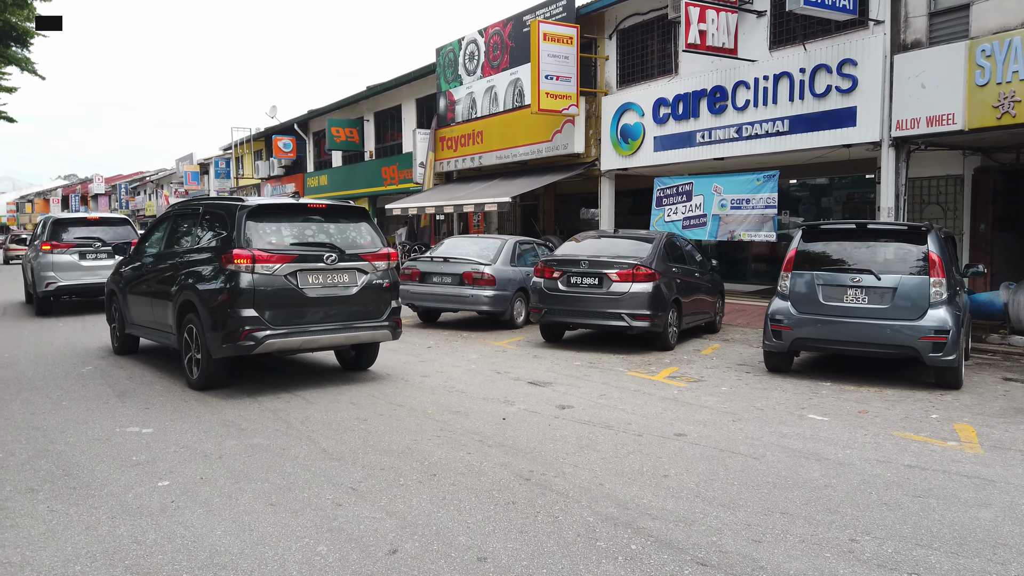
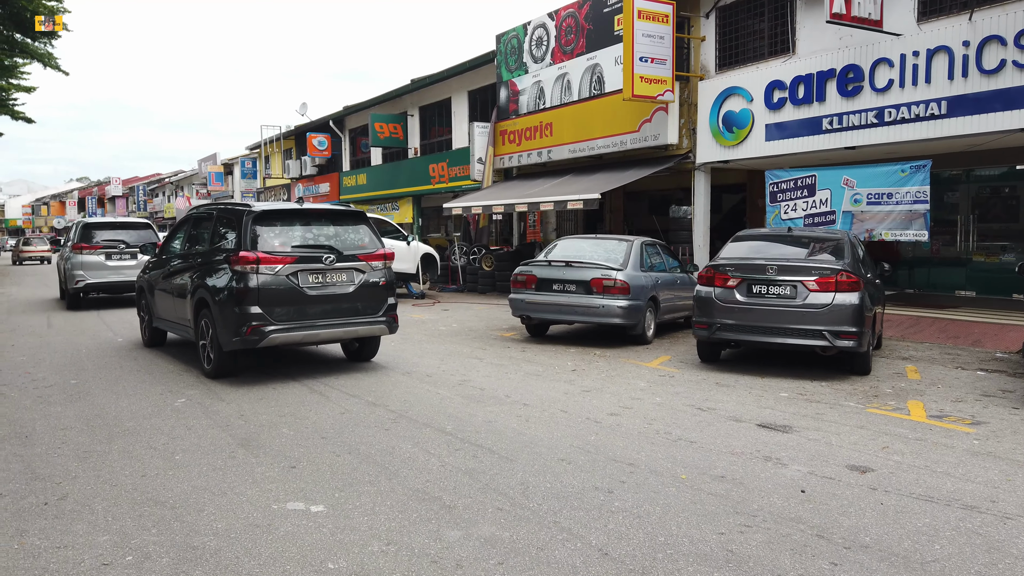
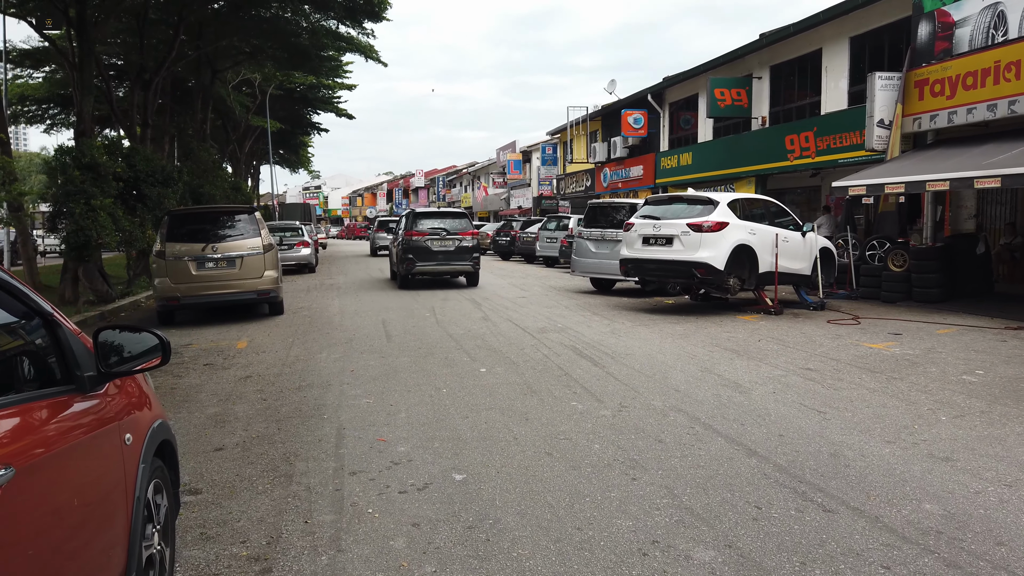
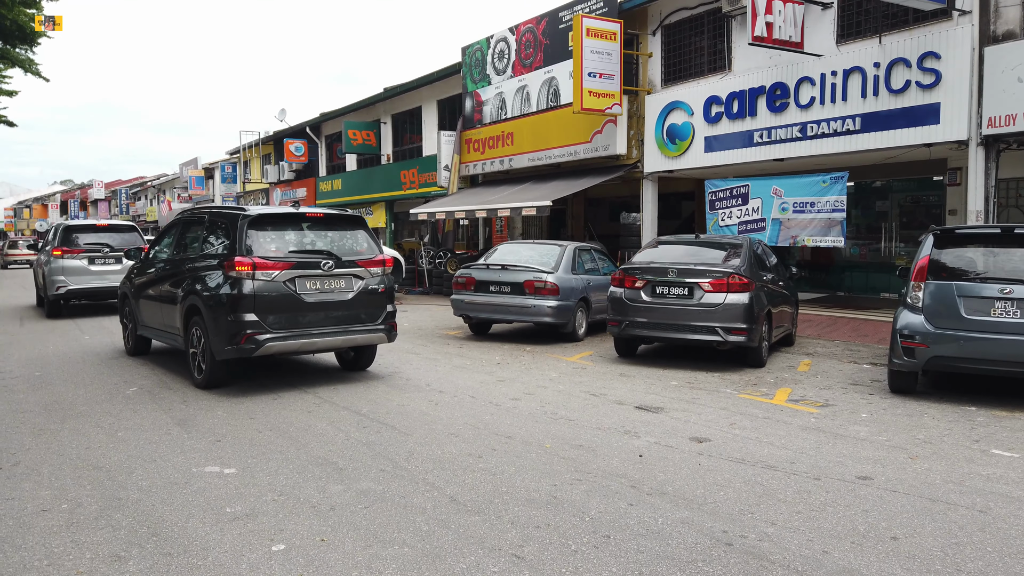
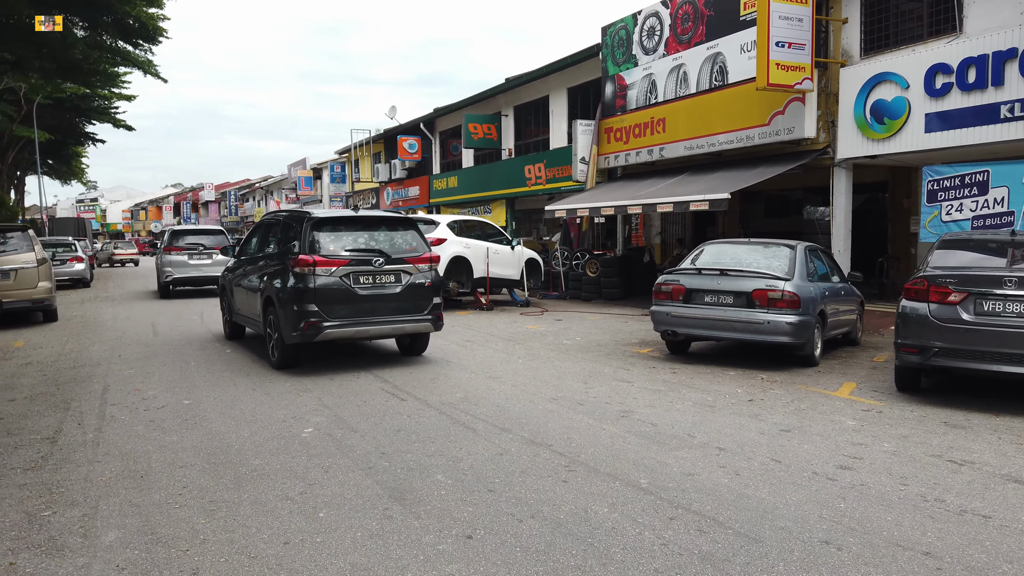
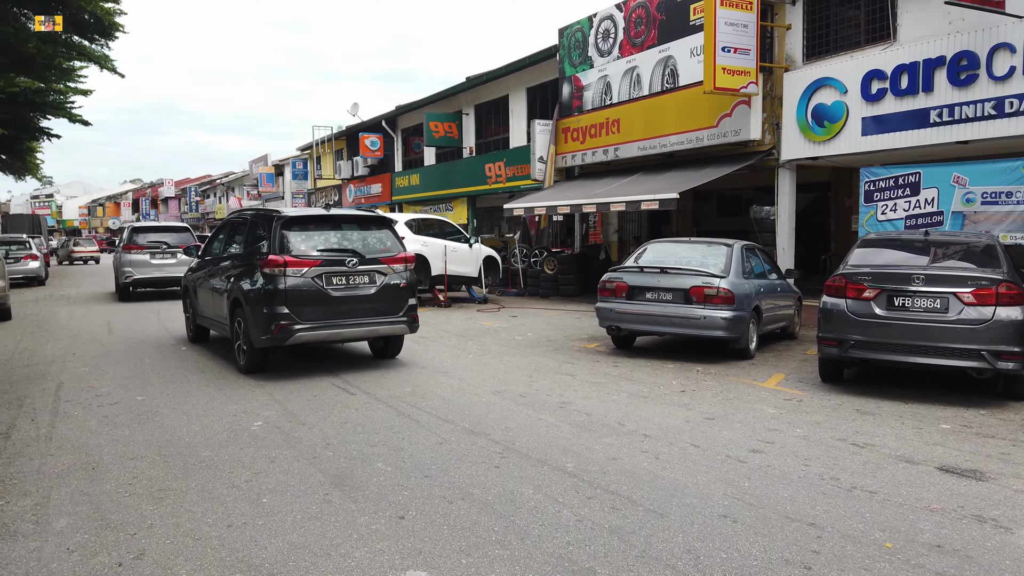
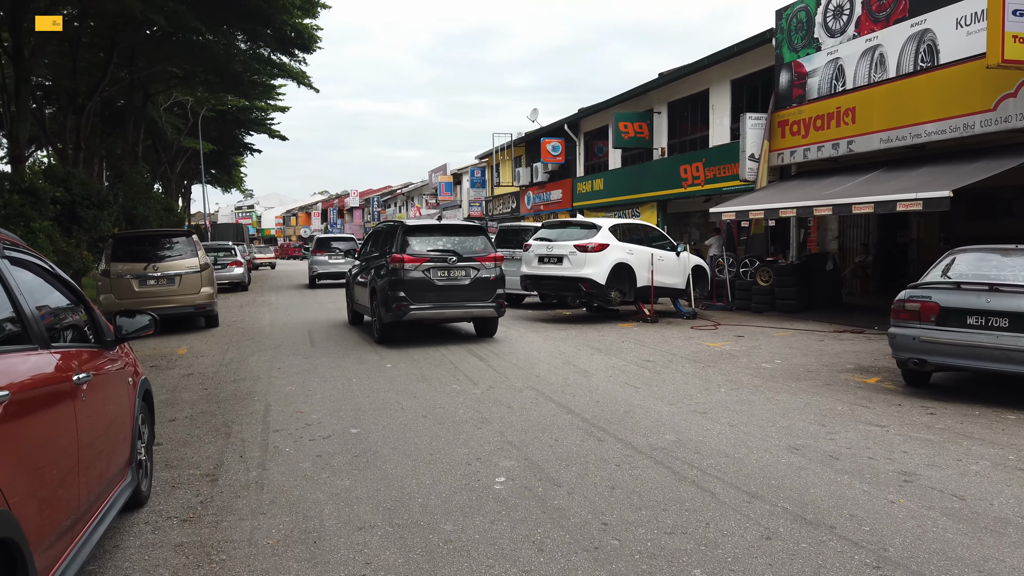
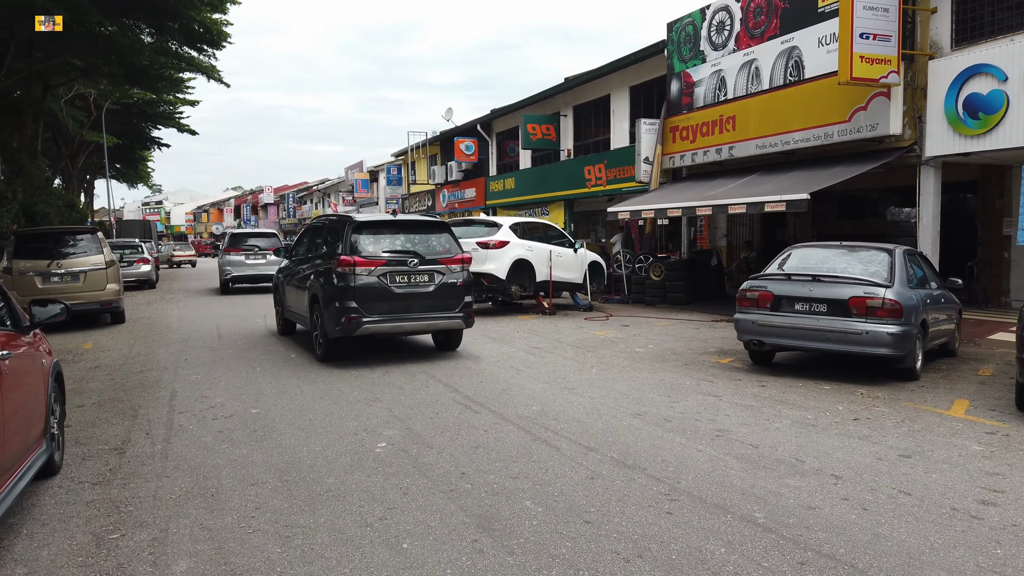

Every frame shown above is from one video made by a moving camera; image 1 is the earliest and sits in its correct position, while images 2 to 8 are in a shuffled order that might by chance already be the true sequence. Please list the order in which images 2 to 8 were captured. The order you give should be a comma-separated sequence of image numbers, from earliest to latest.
4, 2, 6, 5, 8, 7, 3
